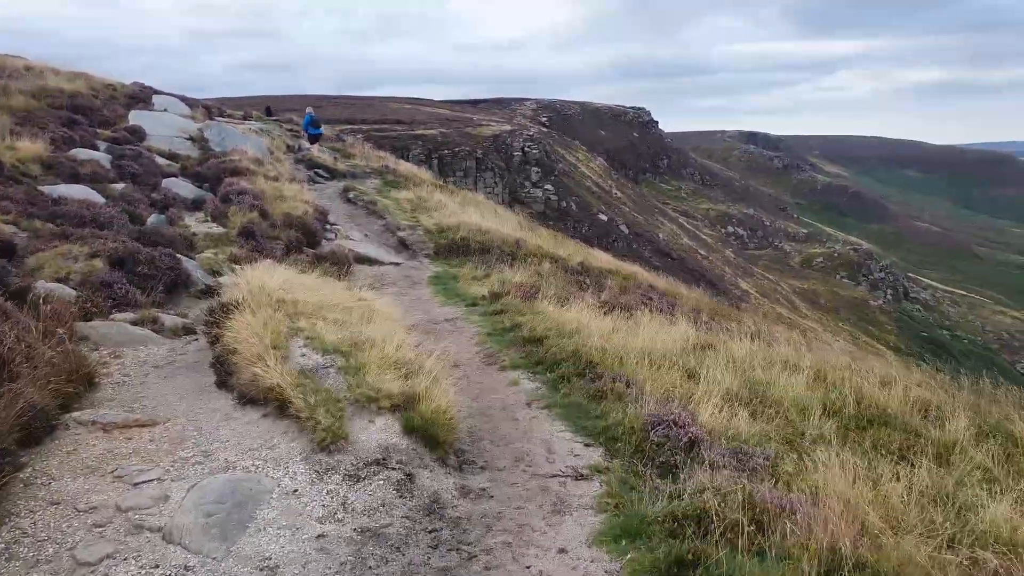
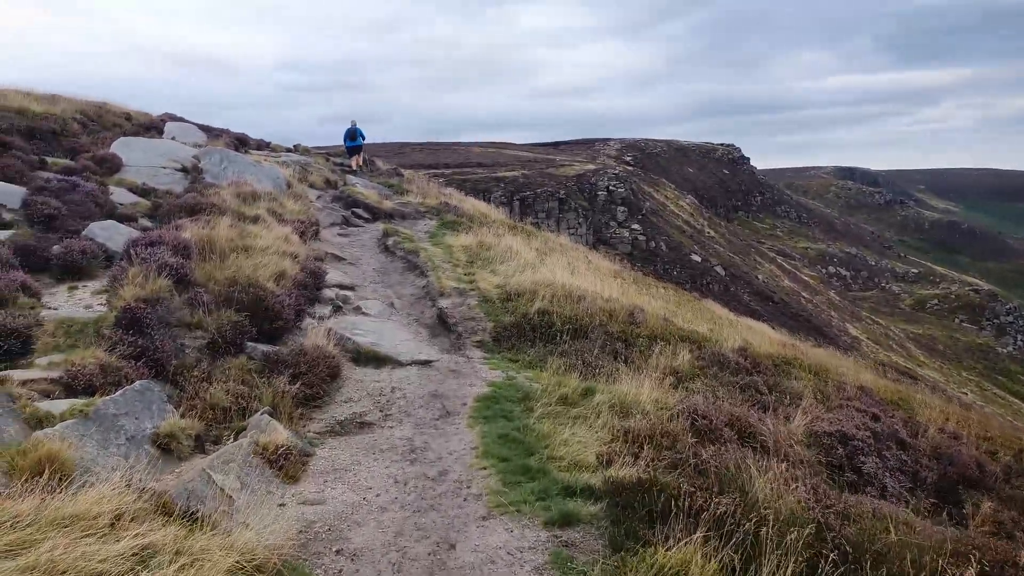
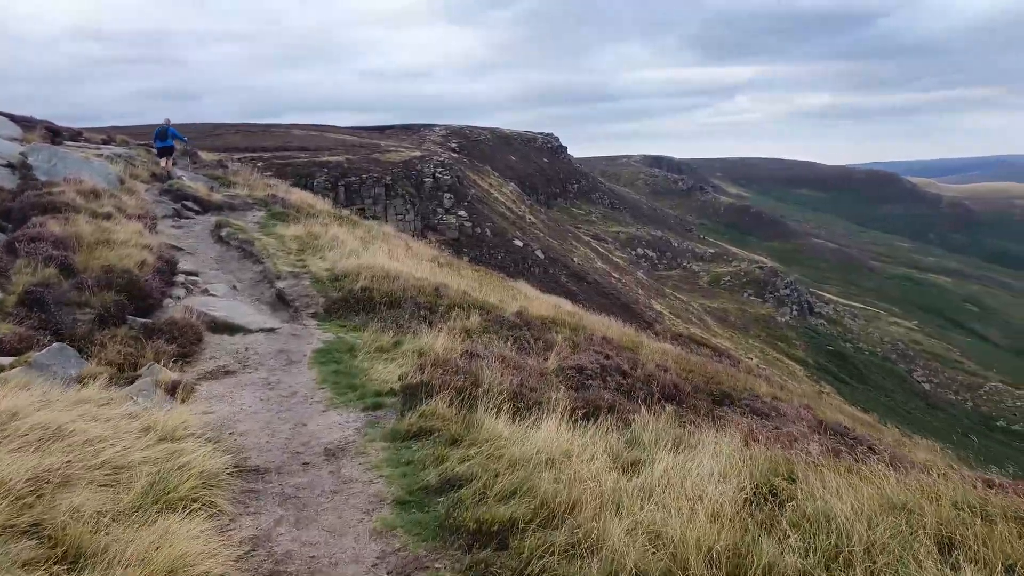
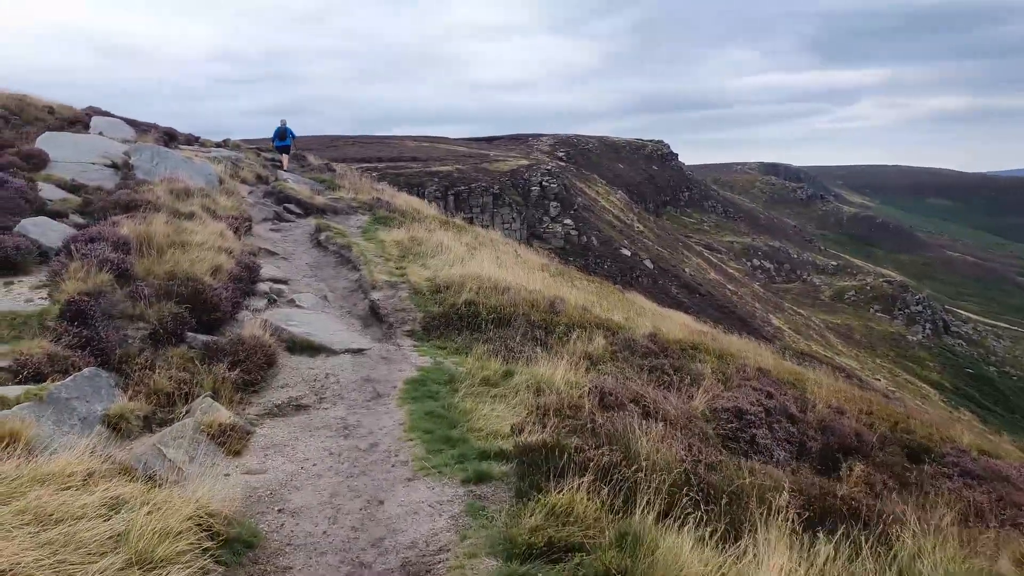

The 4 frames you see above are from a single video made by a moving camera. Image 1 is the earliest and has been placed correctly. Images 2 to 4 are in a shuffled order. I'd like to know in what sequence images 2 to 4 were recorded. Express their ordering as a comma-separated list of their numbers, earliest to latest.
3, 4, 2
